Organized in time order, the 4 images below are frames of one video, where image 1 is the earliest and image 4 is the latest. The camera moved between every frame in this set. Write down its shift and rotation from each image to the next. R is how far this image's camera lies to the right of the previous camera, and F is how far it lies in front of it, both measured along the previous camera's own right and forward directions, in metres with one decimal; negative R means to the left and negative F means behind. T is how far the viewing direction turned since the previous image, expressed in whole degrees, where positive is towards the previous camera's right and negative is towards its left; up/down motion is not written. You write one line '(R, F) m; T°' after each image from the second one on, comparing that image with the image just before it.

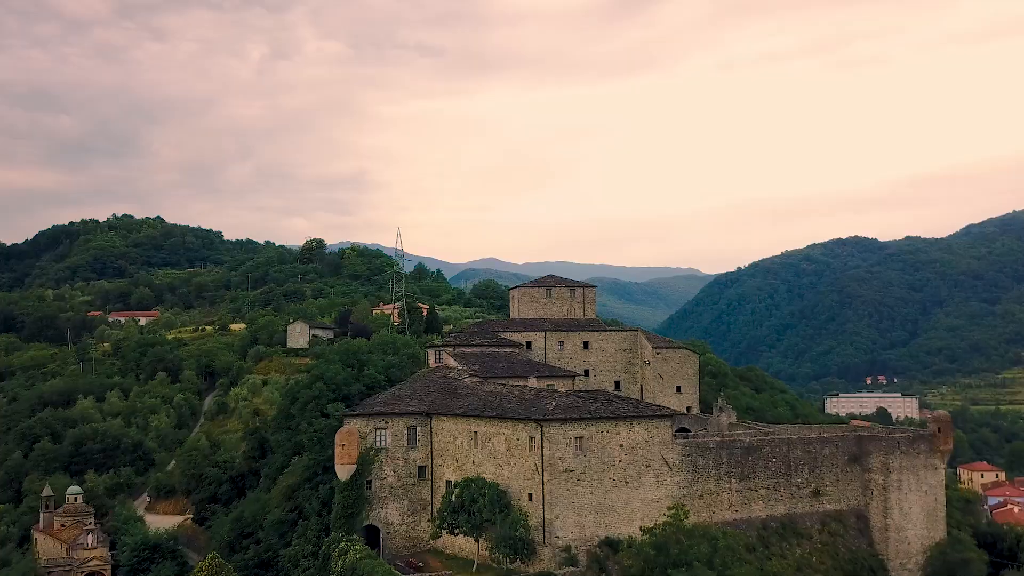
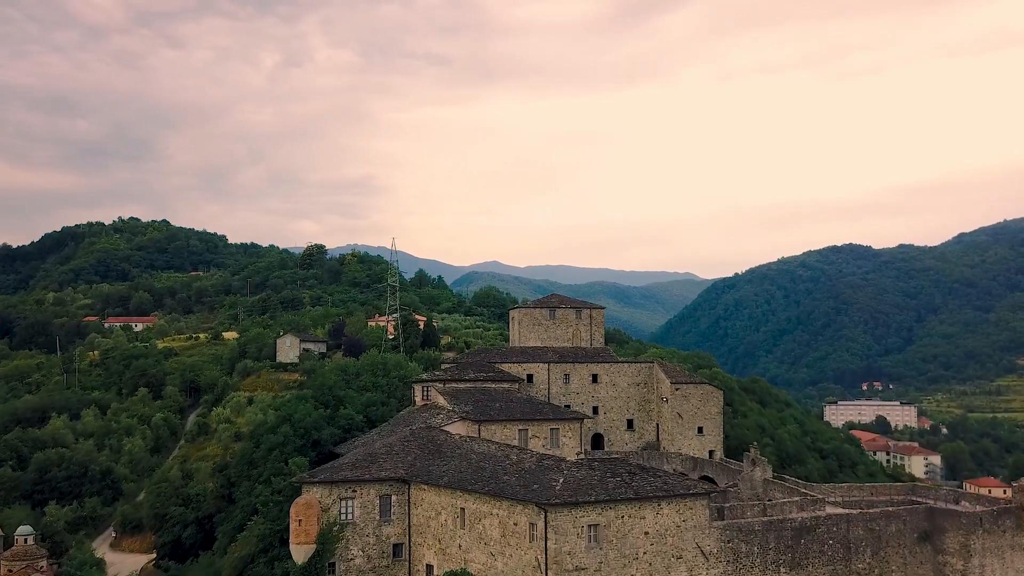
(+0.2, -1.7) m; 0°
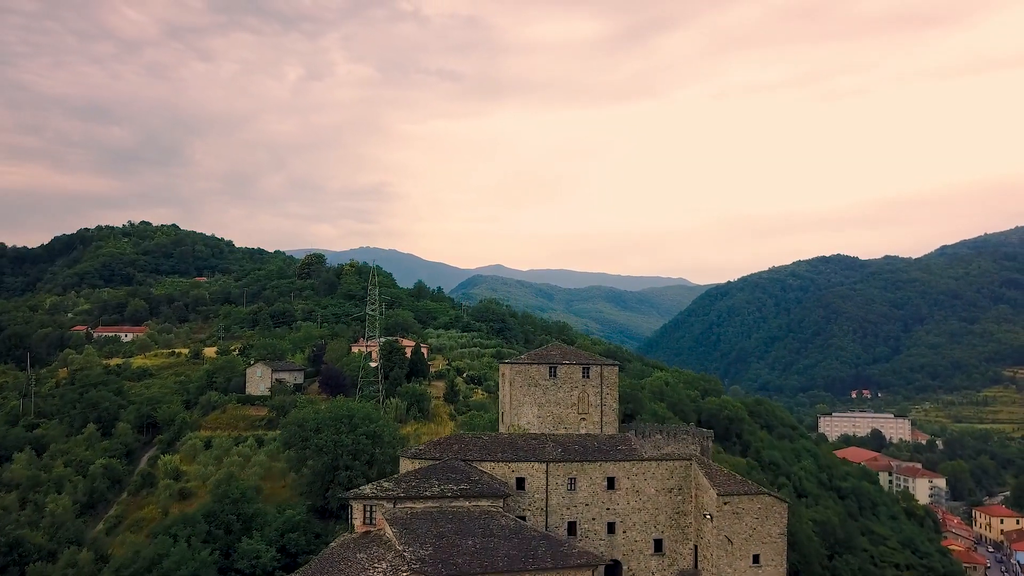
(-0.4, -3.8) m; 0°
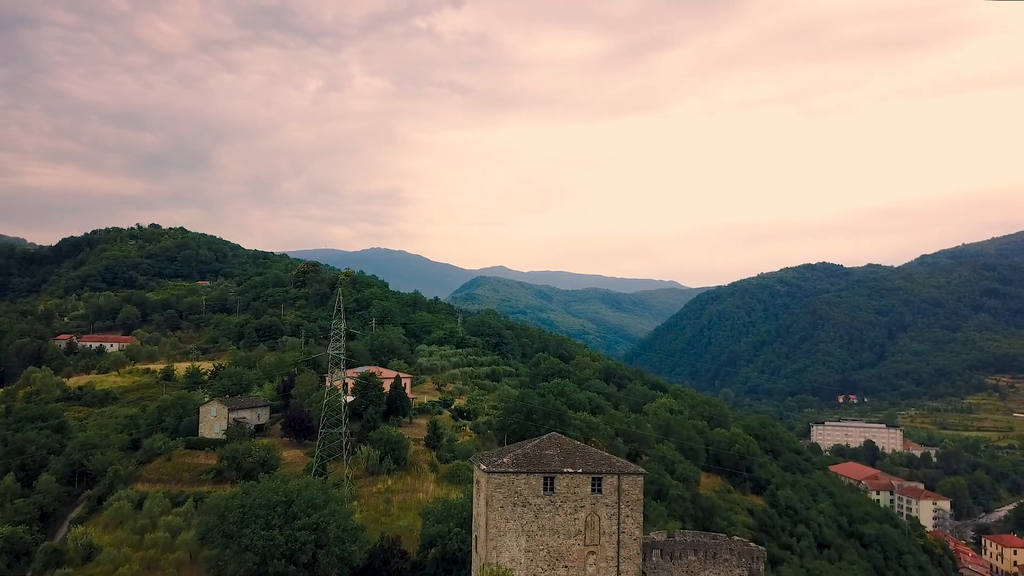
(-0.5, -4.3) m; 0°
